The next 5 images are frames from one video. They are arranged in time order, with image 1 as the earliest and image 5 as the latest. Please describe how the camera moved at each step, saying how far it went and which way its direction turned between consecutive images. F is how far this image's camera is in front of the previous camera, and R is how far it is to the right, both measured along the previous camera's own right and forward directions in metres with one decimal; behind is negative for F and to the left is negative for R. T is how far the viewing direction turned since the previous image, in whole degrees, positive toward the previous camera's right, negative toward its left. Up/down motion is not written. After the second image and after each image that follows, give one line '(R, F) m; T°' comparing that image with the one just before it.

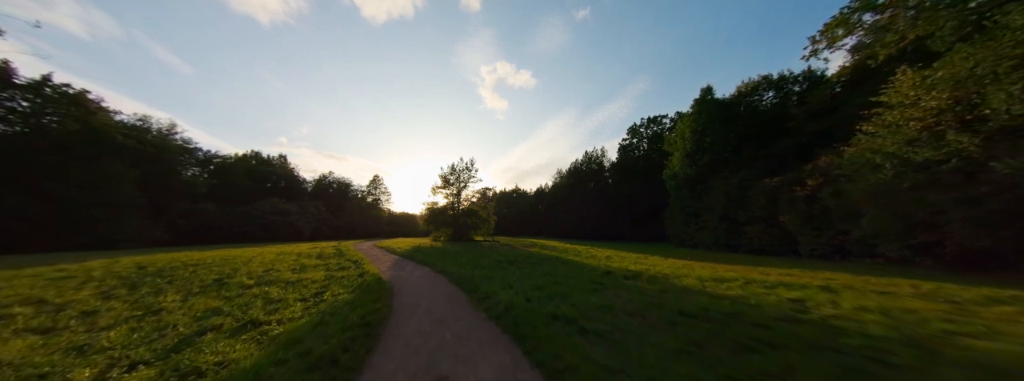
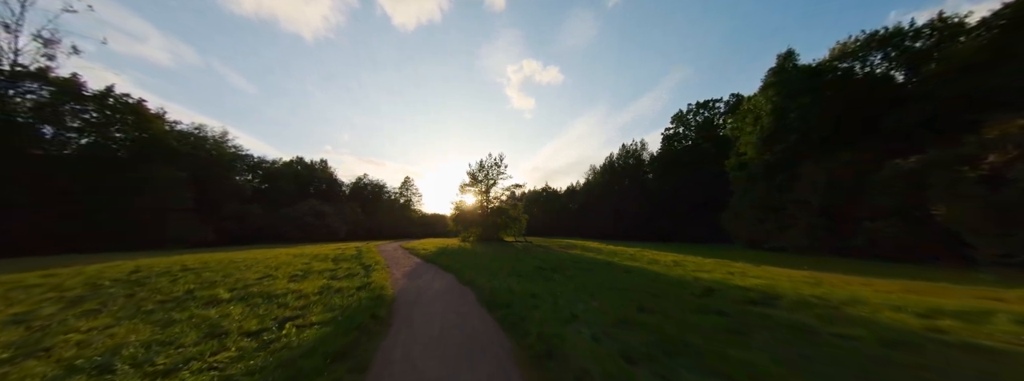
(-0.7, +3.2) m; -6°
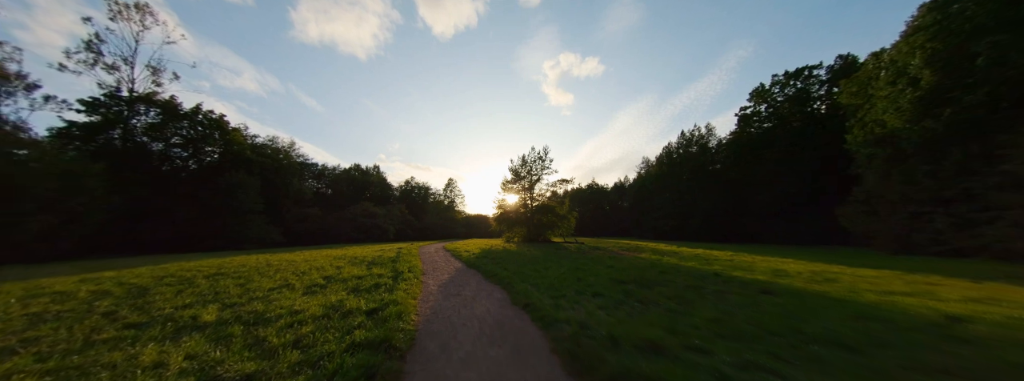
(-0.9, +3.0) m; -9°
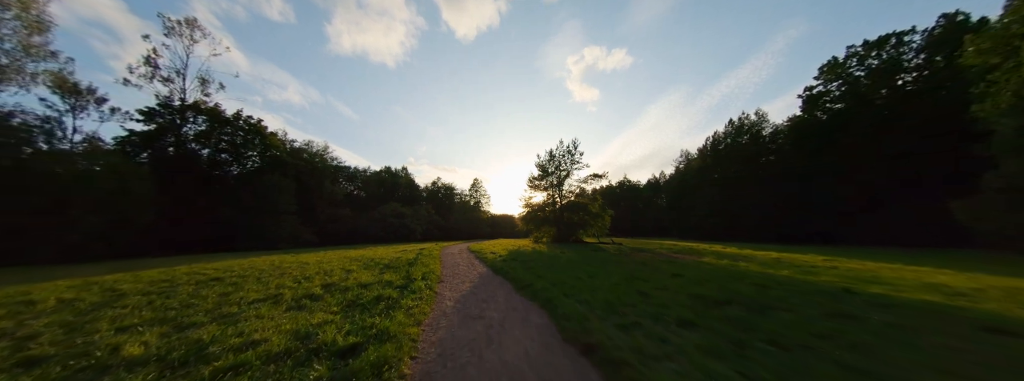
(-0.4, +2.2) m; -6°
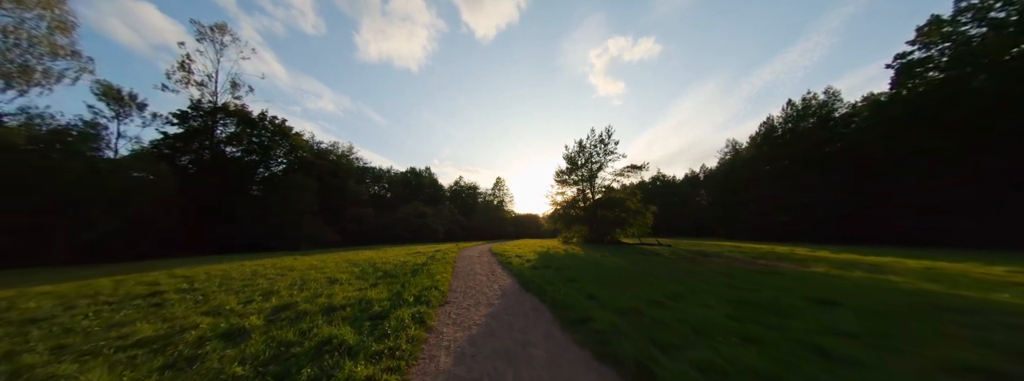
(-0.3, +3.0) m; -5°
